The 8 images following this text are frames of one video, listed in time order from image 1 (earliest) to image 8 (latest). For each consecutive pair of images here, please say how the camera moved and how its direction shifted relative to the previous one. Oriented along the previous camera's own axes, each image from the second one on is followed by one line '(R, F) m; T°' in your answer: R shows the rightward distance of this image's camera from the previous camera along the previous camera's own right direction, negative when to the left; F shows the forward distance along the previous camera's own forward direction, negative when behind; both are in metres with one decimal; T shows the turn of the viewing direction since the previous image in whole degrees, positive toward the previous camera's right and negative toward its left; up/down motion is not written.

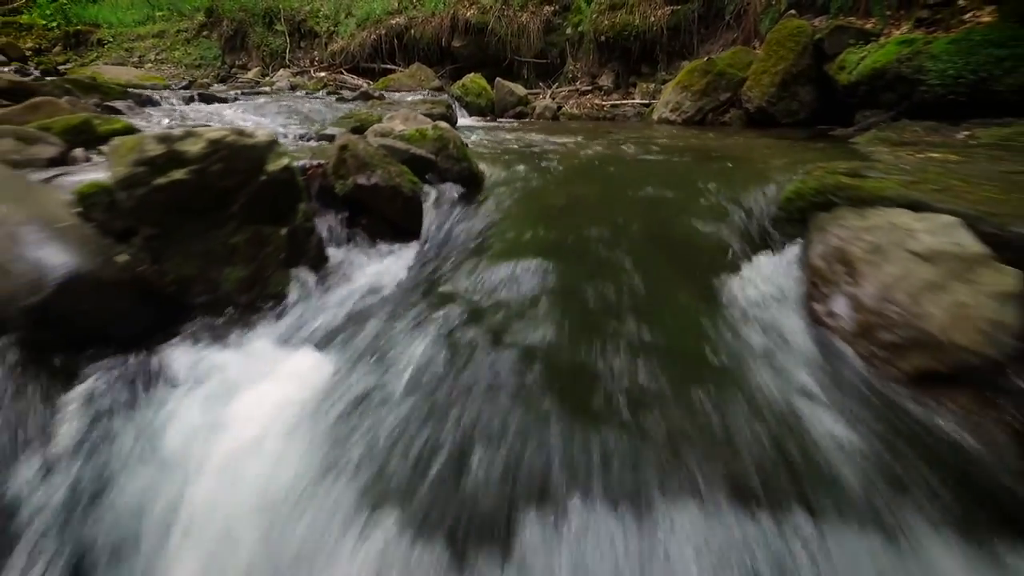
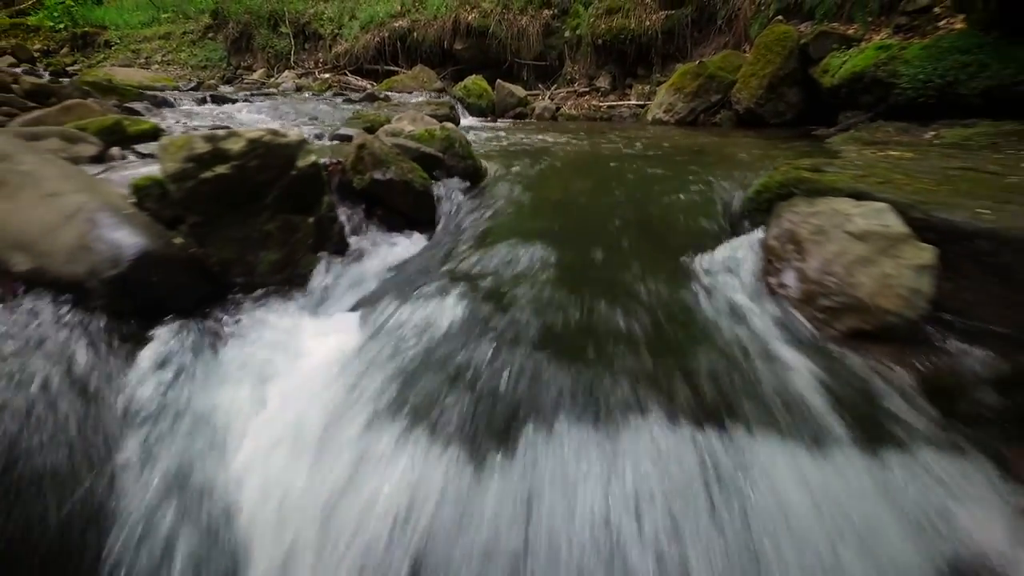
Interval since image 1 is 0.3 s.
(0.0, -0.3) m; 0°
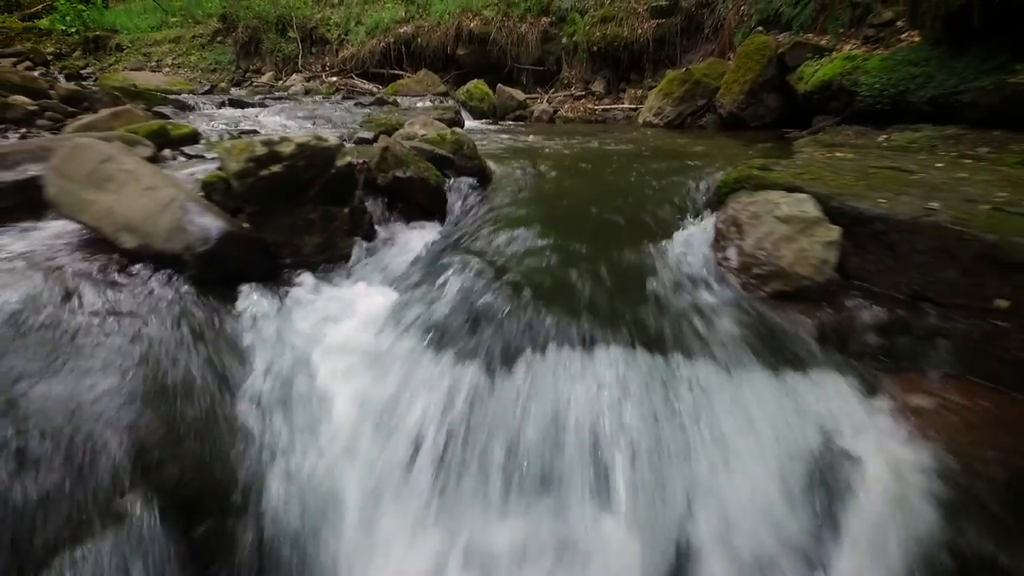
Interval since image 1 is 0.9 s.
(0.0, -0.6) m; 0°
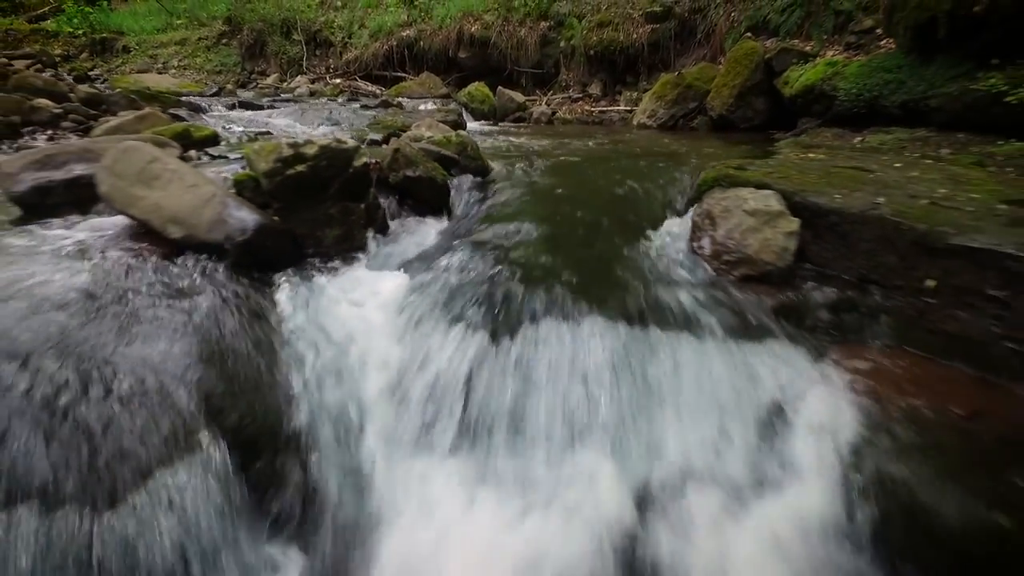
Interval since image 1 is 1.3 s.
(0.0, -0.4) m; 0°
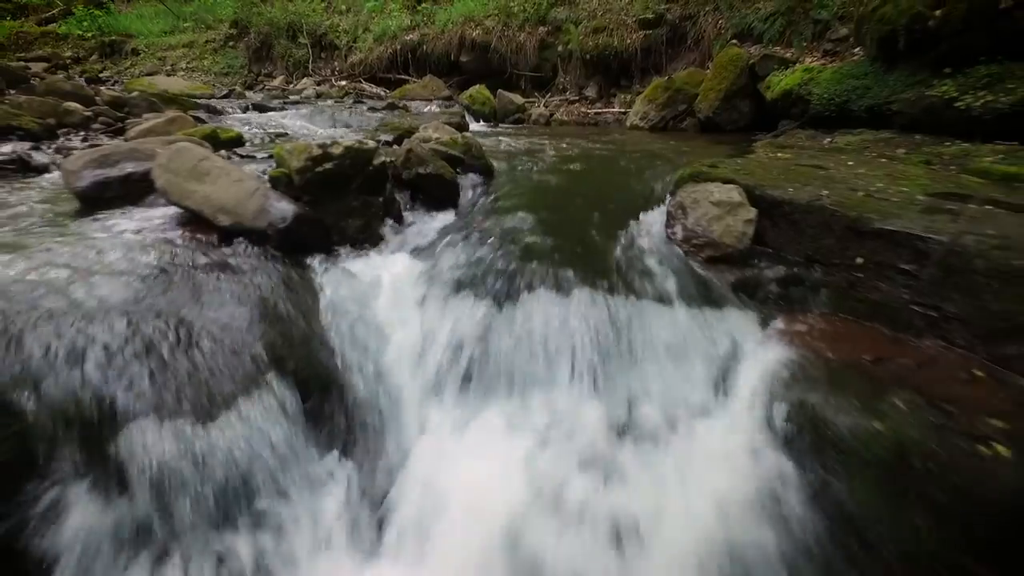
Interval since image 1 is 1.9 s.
(0.0, -0.5) m; 0°
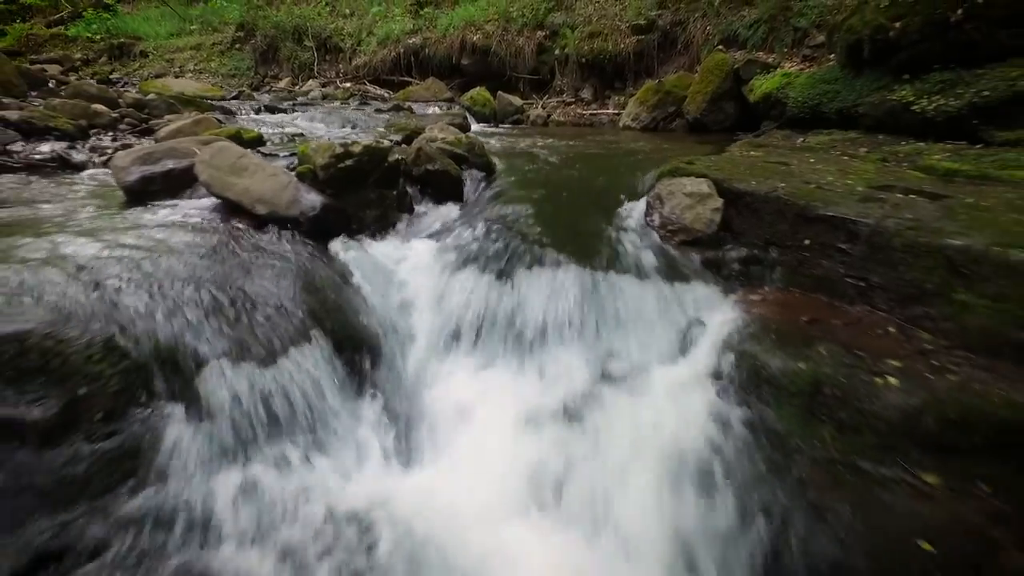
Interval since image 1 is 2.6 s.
(0.0, -0.6) m; 0°
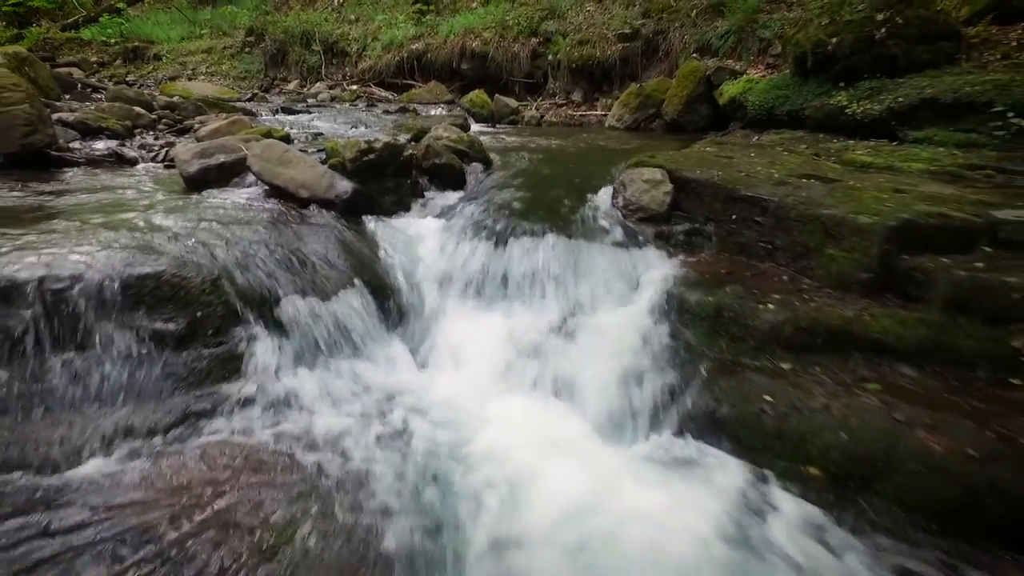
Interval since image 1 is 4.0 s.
(0.0, -1.0) m; 0°
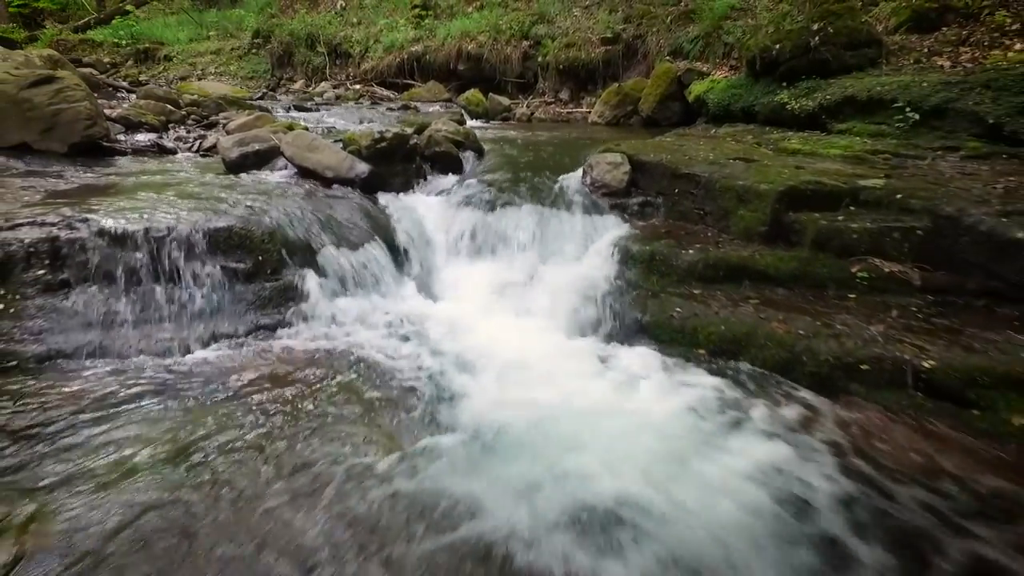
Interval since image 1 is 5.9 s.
(+0.1, -1.2) m; 0°
